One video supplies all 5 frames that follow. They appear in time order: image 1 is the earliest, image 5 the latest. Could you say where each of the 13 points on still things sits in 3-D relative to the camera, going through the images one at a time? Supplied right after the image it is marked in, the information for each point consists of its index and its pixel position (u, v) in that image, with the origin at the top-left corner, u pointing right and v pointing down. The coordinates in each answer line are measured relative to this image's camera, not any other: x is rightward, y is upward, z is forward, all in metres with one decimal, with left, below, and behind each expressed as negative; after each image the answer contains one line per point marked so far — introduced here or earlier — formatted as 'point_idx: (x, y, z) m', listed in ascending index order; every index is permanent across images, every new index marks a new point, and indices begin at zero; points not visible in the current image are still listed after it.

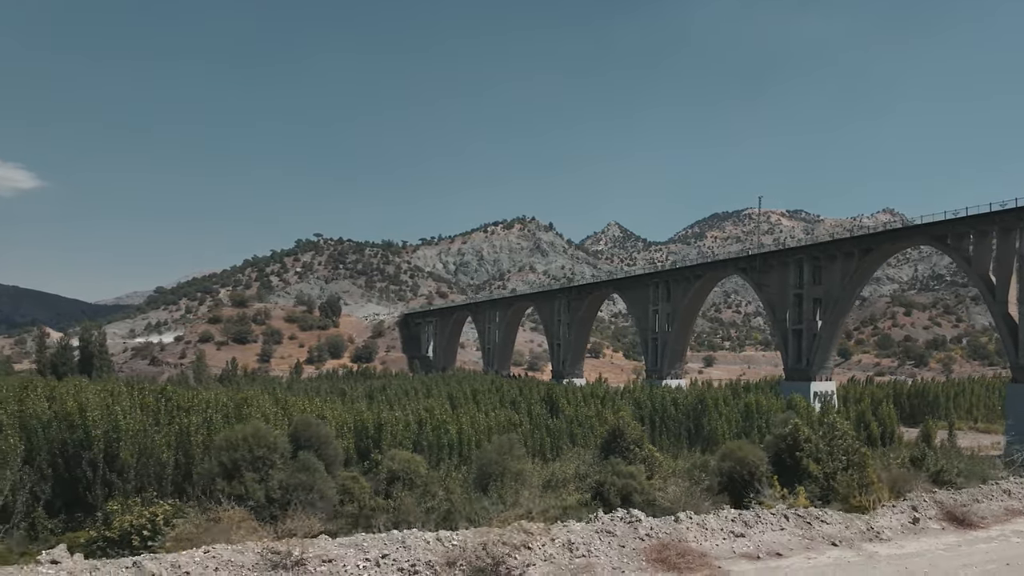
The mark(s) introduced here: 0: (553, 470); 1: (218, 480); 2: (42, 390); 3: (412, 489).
0: (+1.1, -4.8, +19.4) m
1: (-5.8, -3.8, +14.6) m
2: (-12.0, -2.6, +18.7) m
3: (-2.3, -4.5, +16.5) m
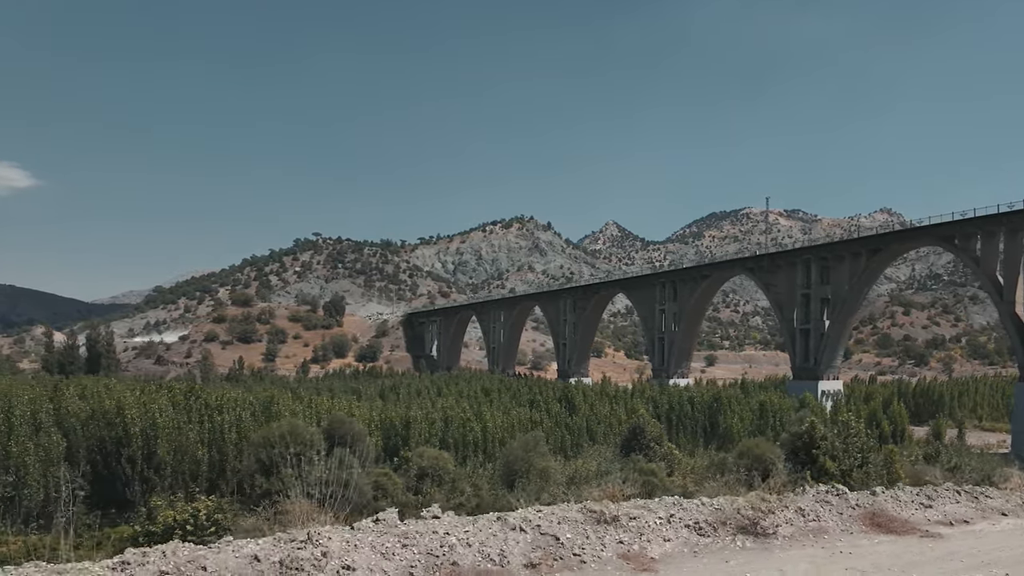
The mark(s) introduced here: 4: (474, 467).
0: (+1.7, -4.8, +19.8) m
1: (-5.2, -3.8, +14.9) m
2: (-11.4, -2.7, +19.1) m
3: (-1.6, -4.5, +16.9) m
4: (-1.0, -4.5, +18.8) m
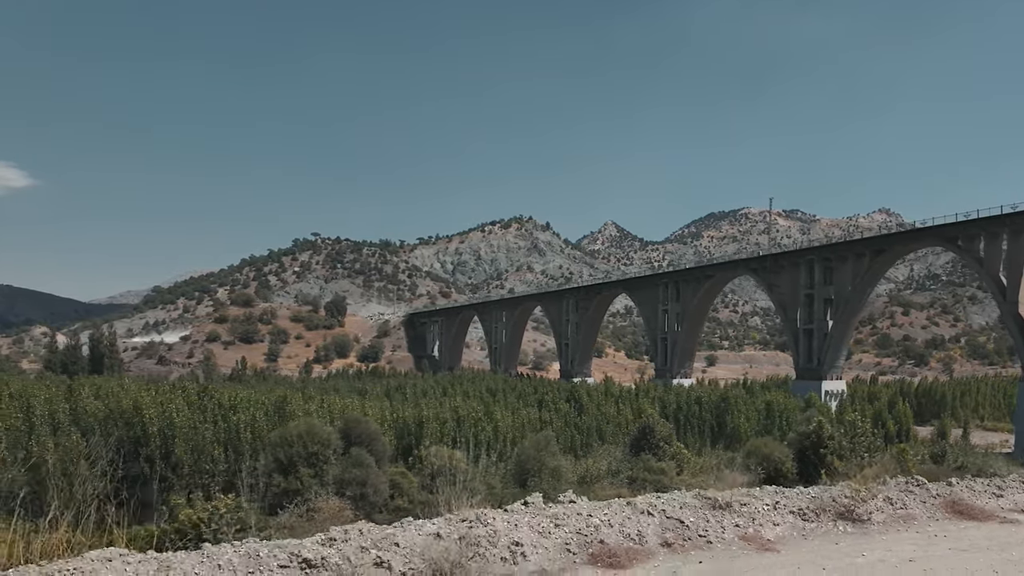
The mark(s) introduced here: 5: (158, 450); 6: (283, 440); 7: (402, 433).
0: (+2.0, -4.8, +19.9) m
1: (-4.9, -3.8, +15.1) m
2: (-11.1, -2.7, +19.2) m
3: (-1.3, -4.6, +17.1) m
4: (-0.7, -4.6, +18.9) m
5: (-7.7, -3.5, +16.0) m
6: (-4.9, -3.2, +15.7) m
7: (-2.9, -3.8, +19.3) m
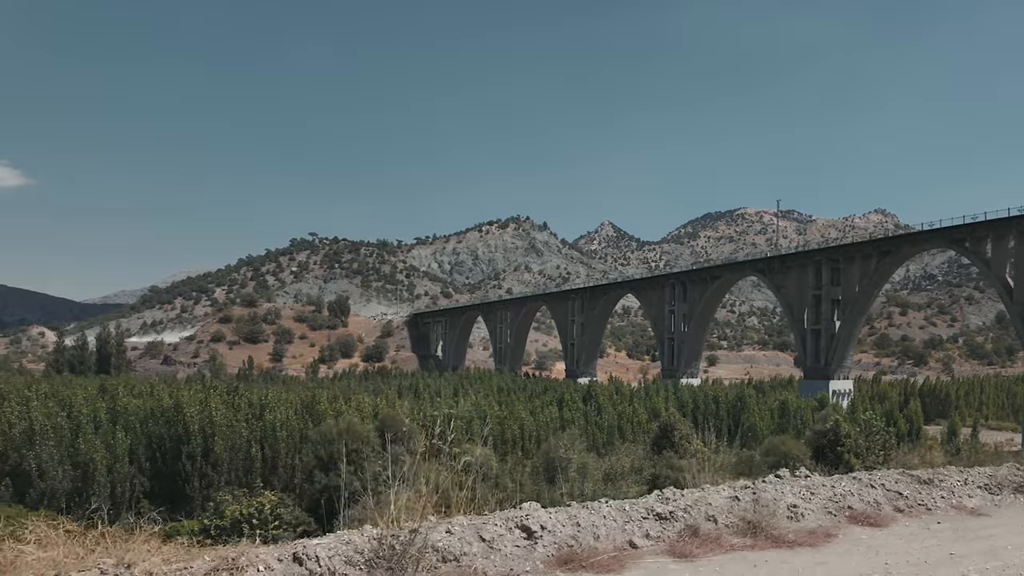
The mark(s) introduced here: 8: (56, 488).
0: (+2.7, -4.8, +20.4) m
1: (-4.1, -3.9, +15.5) m
2: (-10.4, -2.7, +19.6) m
3: (-0.6, -4.6, +17.5) m
4: (0.0, -4.6, +19.4) m
5: (-7.0, -3.6, +16.4) m
6: (-4.1, -3.3, +16.1) m
7: (-2.2, -3.8, +19.7) m
8: (-9.1, -4.0, +14.6) m
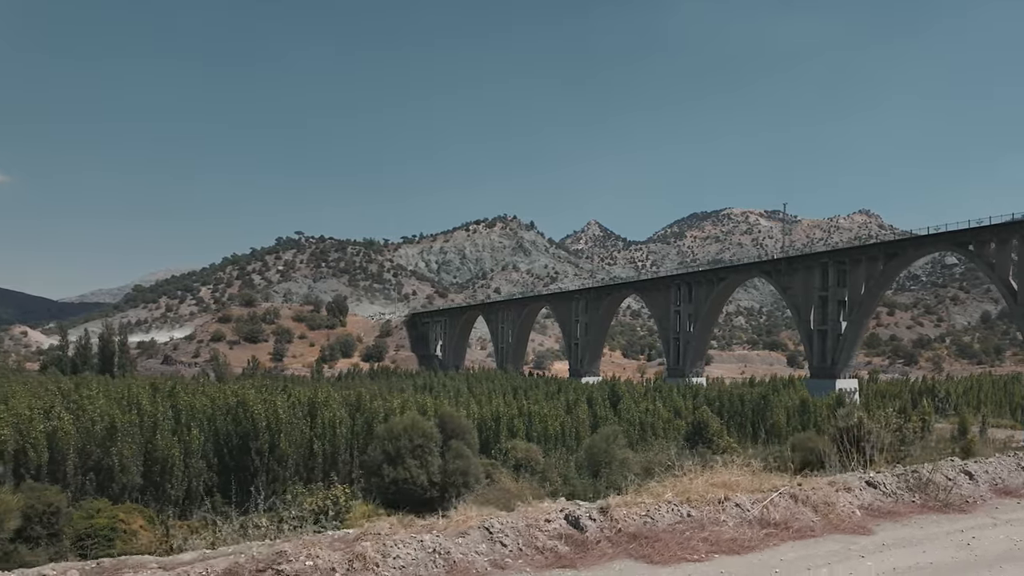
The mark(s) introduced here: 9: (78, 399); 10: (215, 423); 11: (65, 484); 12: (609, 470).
0: (+3.9, -4.9, +21.2) m
1: (-2.9, -3.9, +16.2) m
2: (-9.2, -2.8, +20.2) m
3: (+0.6, -4.6, +18.2) m
4: (+1.2, -4.7, +20.1) m
5: (-5.7, -3.6, +17.0) m
6: (-2.9, -3.3, +16.8) m
7: (-1.0, -3.9, +20.4) m
8: (-7.8, -4.0, +15.2) m
9: (-10.3, -2.7, +17.6) m
10: (-7.1, -3.2, +17.3) m
11: (-9.1, -4.0, +14.9) m
12: (+2.6, -4.7, +18.9) m
